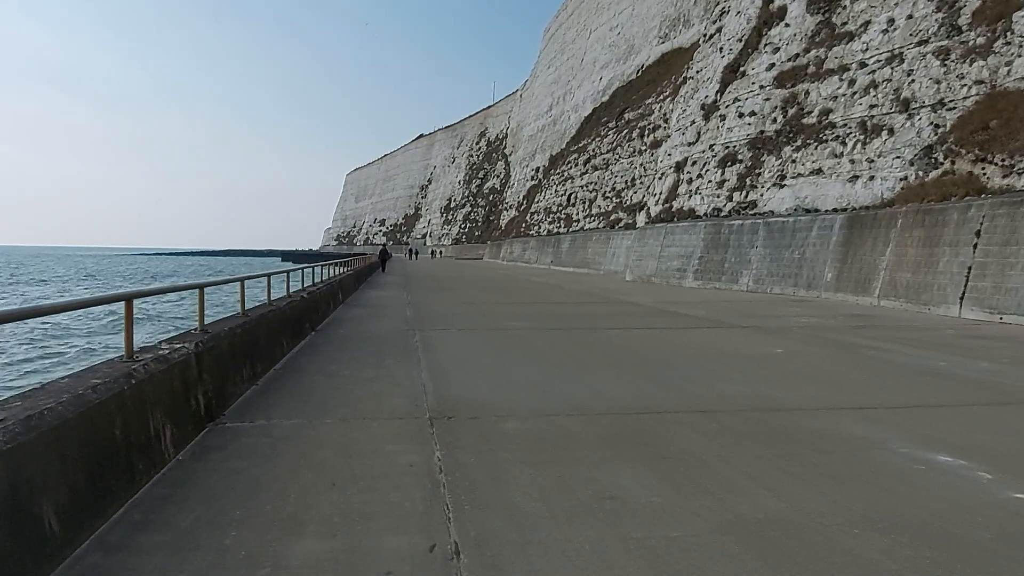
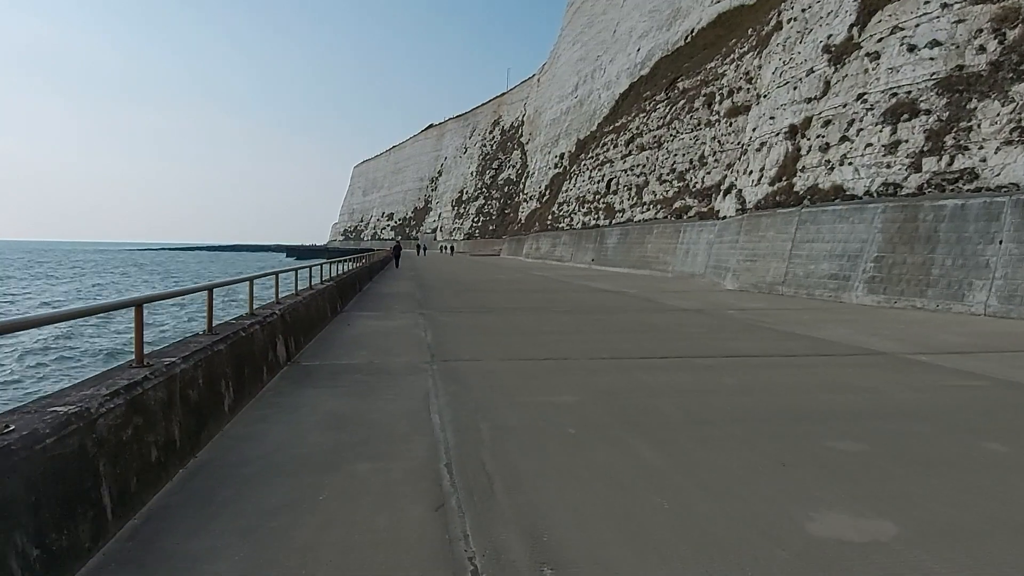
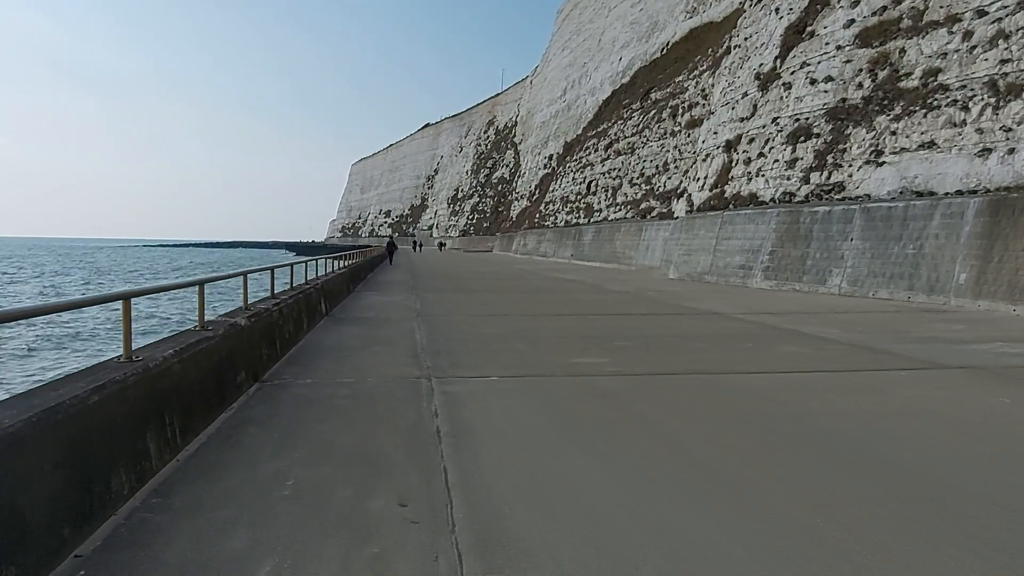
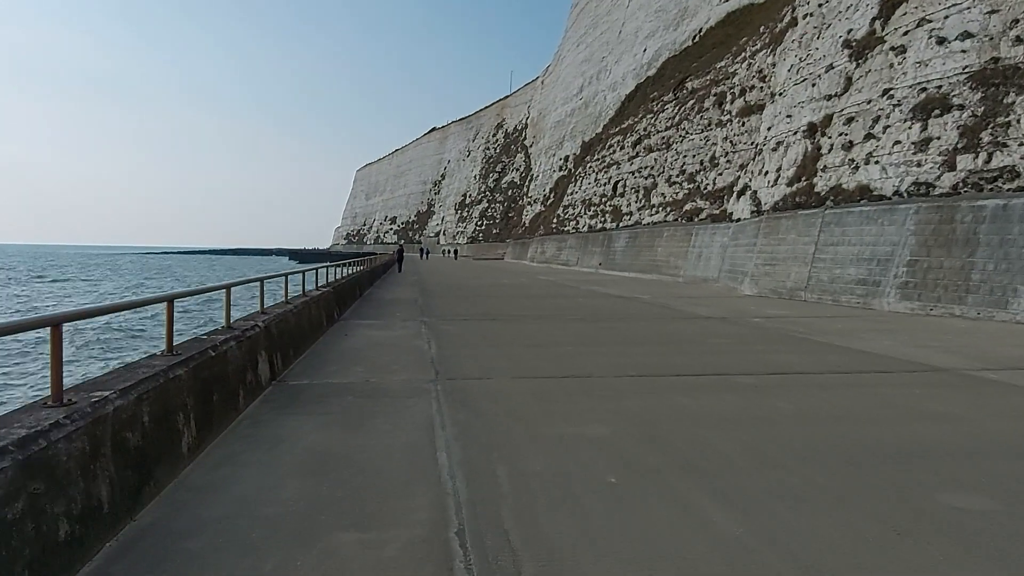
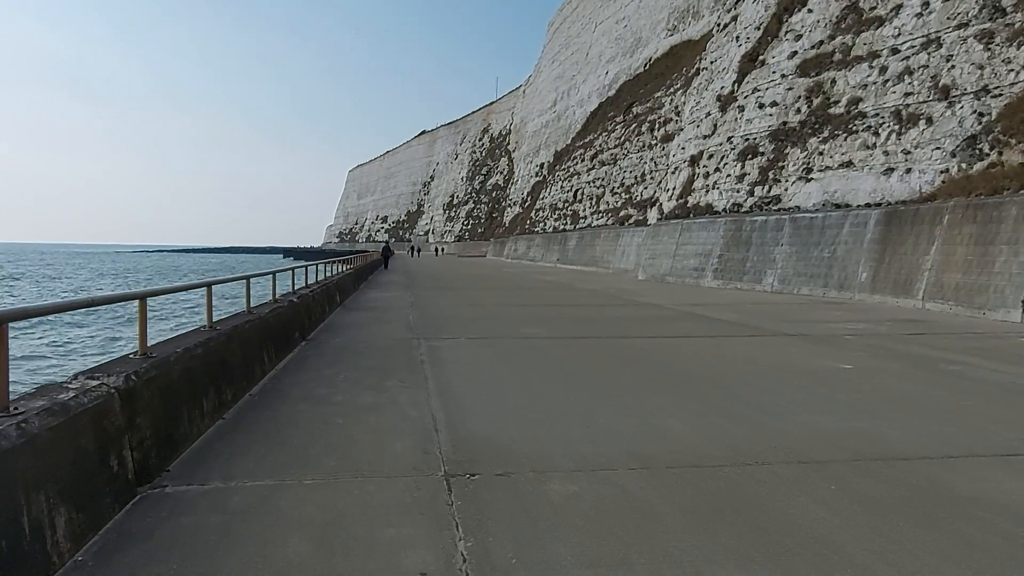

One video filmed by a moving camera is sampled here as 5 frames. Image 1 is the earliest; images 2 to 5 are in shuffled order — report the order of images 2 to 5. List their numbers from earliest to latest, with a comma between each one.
5, 3, 2, 4
